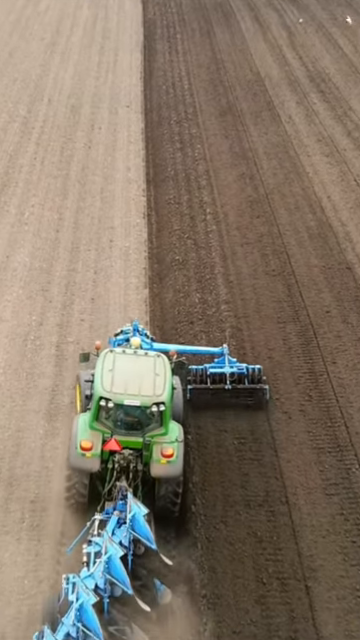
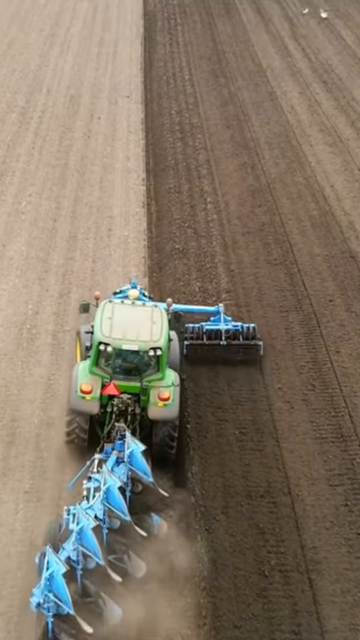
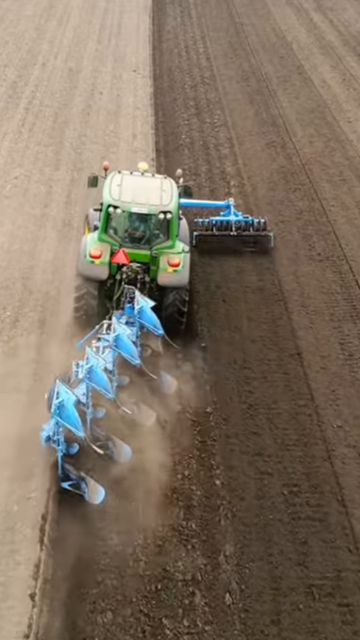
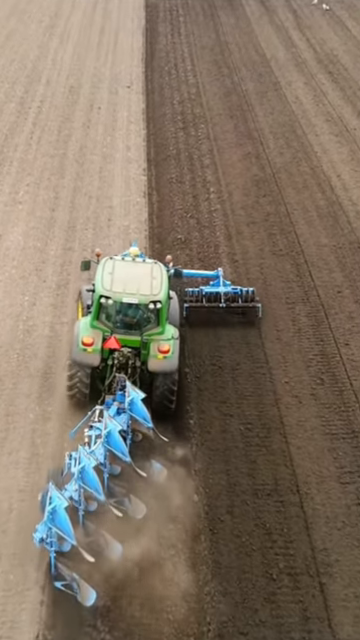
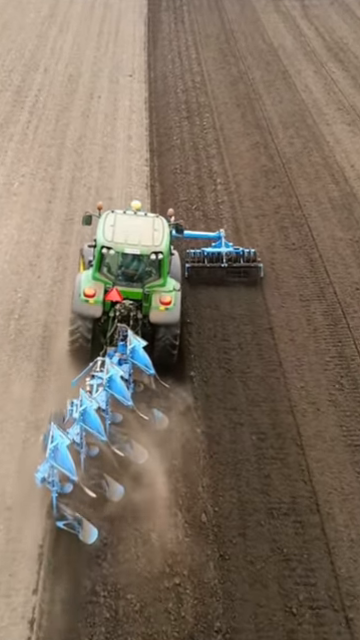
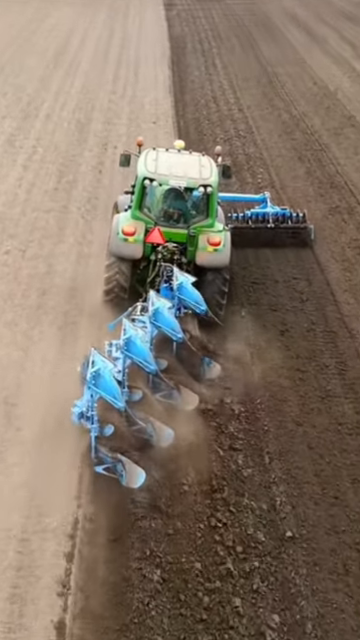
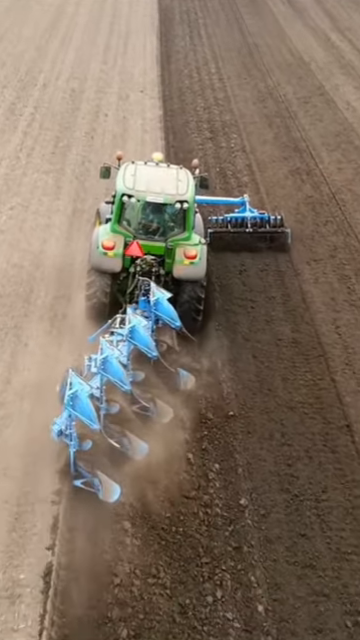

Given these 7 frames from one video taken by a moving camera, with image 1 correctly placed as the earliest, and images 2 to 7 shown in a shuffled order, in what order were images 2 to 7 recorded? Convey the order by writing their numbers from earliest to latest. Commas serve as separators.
2, 4, 5, 3, 7, 6
